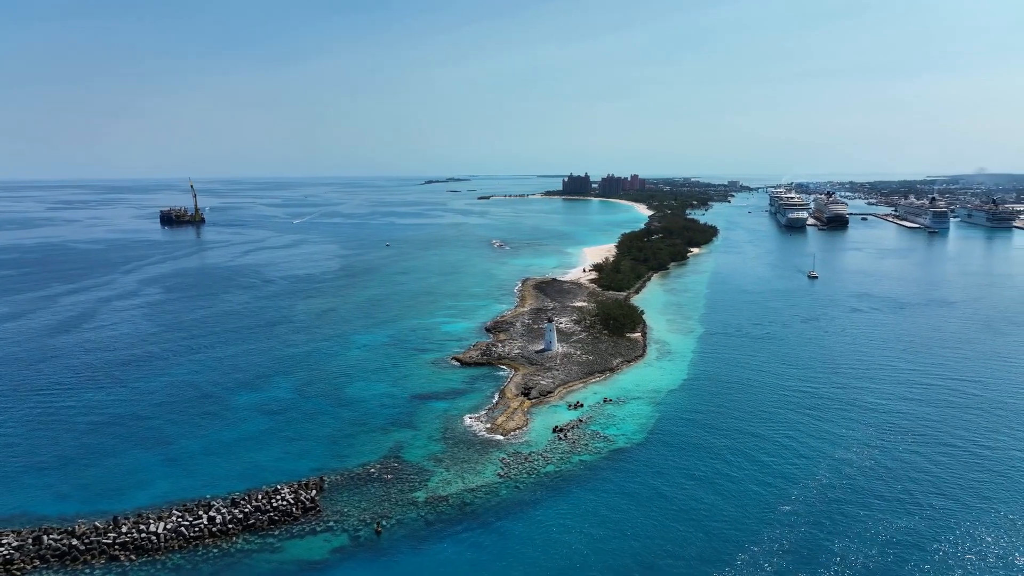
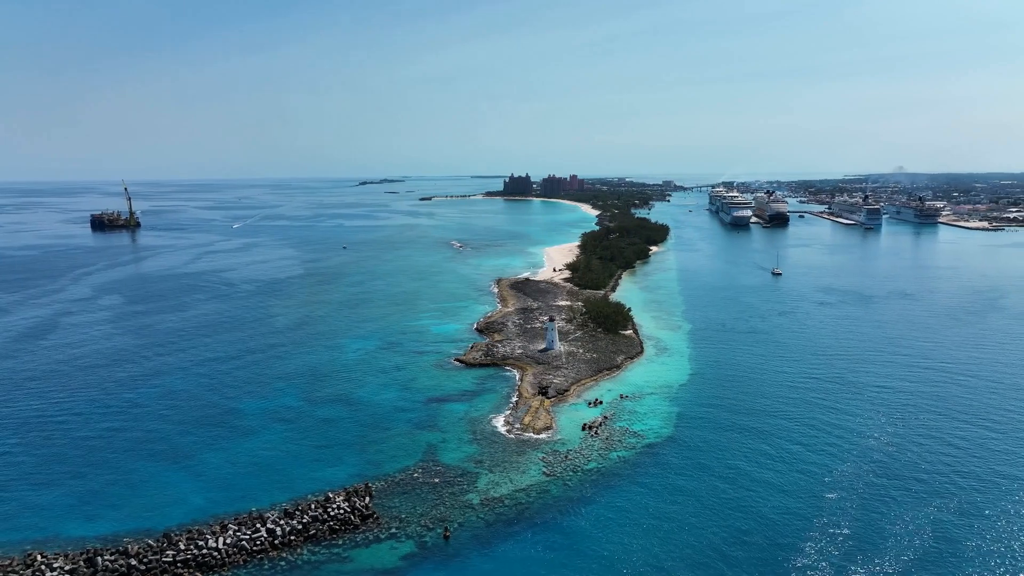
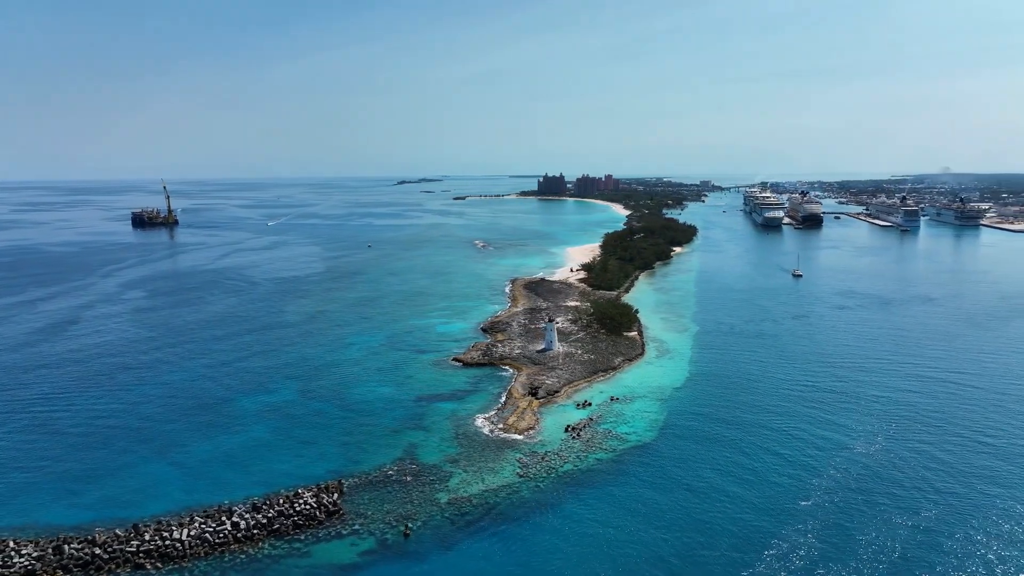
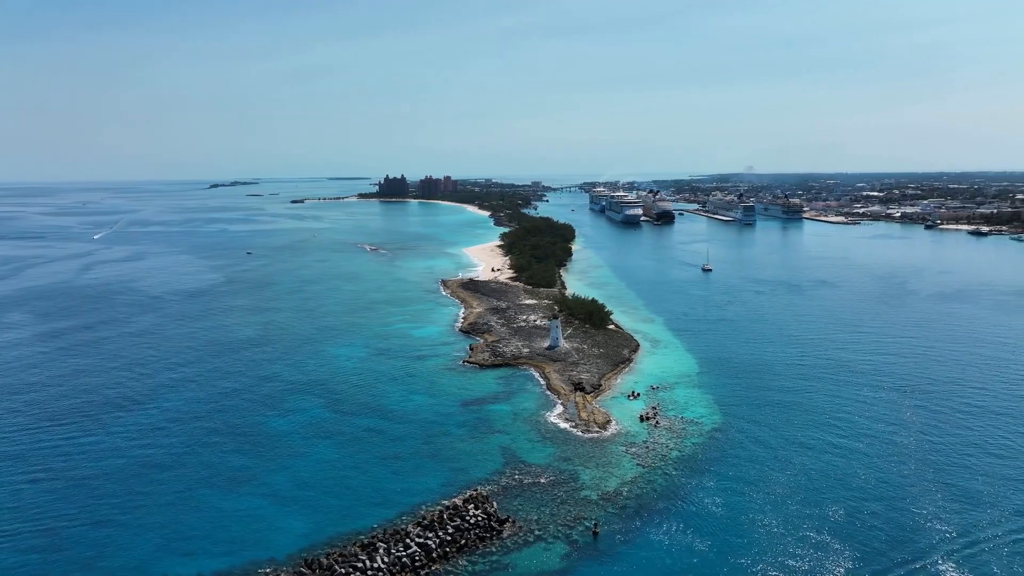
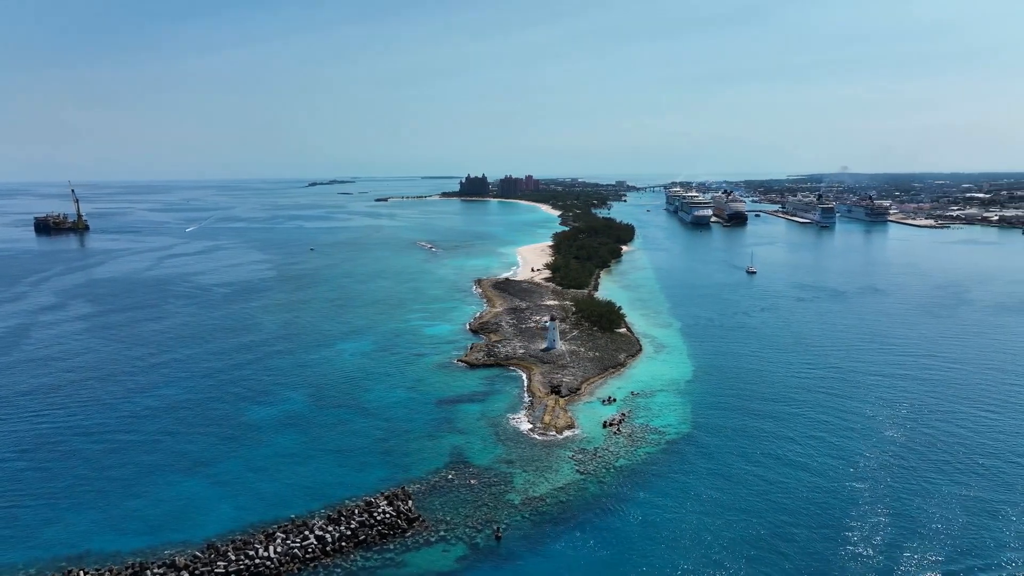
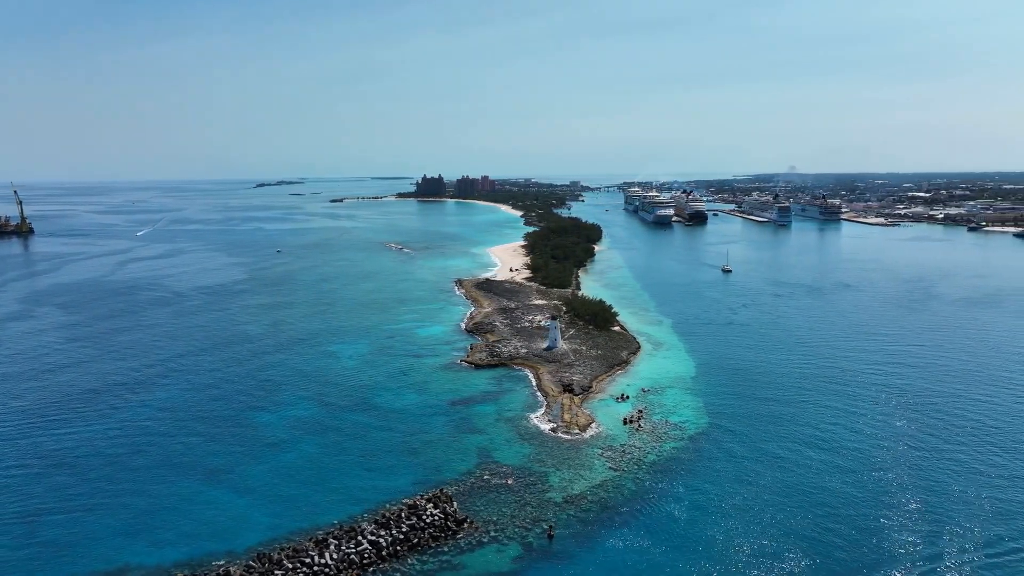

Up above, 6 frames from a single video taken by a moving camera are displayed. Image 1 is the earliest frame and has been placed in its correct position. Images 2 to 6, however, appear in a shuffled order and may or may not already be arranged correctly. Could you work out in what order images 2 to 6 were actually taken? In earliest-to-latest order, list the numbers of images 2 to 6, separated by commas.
3, 2, 5, 6, 4
